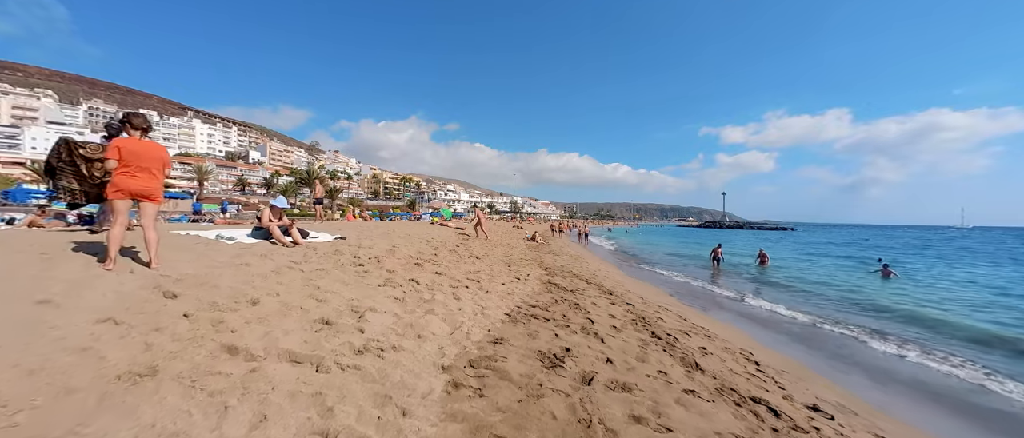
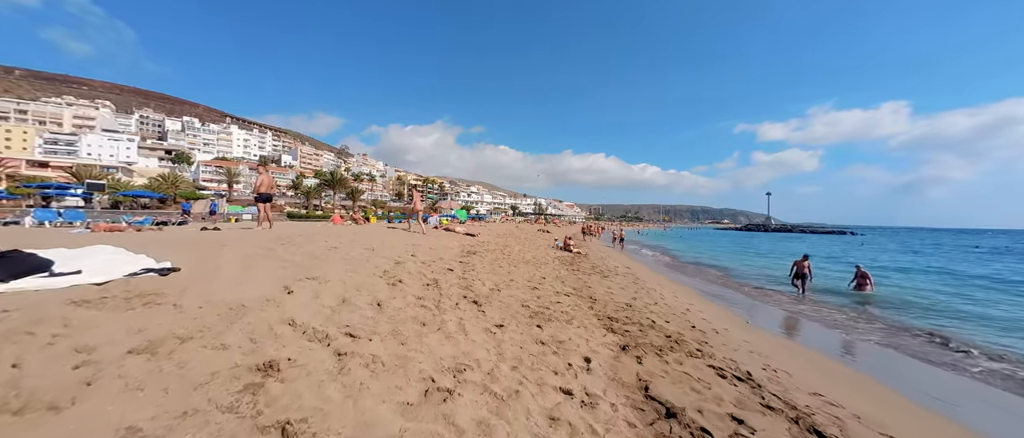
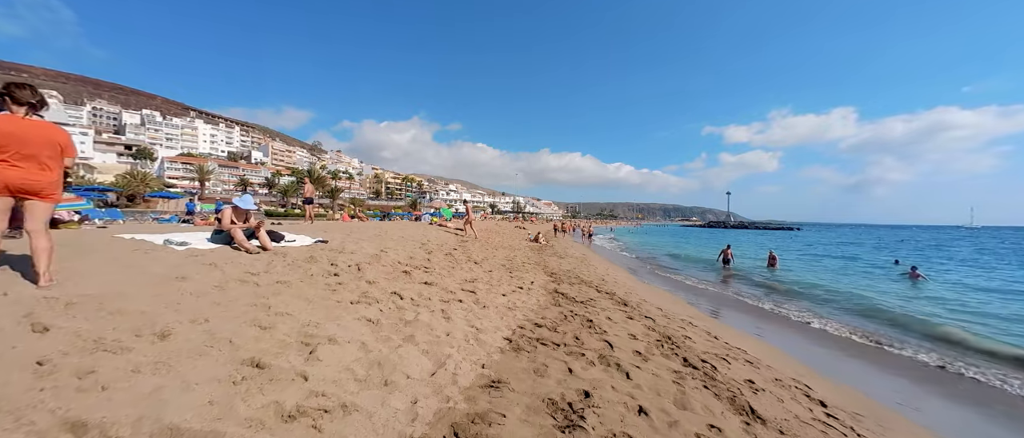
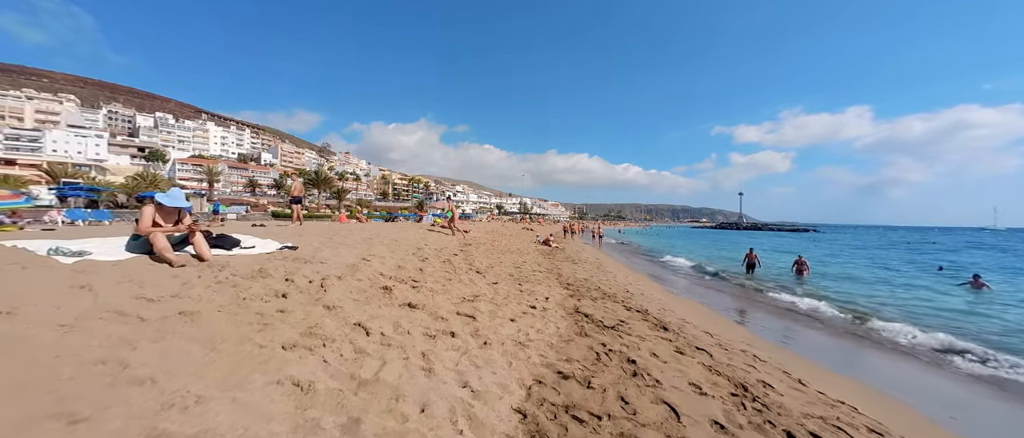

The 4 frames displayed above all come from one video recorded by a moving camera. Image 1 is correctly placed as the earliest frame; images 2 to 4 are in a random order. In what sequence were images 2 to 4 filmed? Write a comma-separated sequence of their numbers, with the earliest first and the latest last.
3, 4, 2
